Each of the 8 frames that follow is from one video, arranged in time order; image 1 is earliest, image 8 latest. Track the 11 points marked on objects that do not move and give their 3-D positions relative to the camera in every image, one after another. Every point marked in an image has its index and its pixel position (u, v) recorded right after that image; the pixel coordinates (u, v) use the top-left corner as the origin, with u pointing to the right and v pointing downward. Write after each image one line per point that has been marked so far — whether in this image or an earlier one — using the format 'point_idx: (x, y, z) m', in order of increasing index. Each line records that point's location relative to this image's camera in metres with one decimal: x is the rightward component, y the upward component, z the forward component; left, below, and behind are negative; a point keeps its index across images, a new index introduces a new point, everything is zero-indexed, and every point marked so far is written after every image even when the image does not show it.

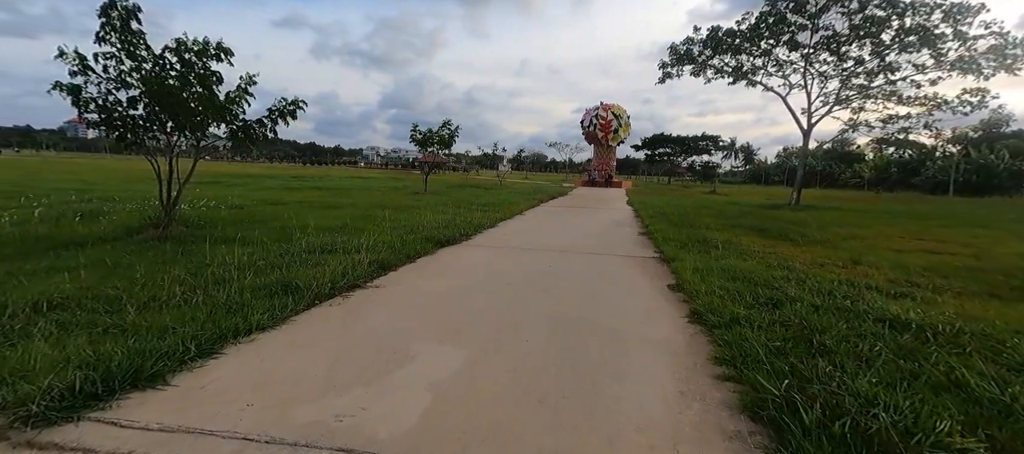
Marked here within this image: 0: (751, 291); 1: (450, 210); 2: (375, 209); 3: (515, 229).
0: (+2.1, -0.6, +3.9) m
1: (-1.3, +0.3, +10.1) m
2: (-3.1, +0.4, +10.0) m
3: (+0.1, -0.1, +8.0) m
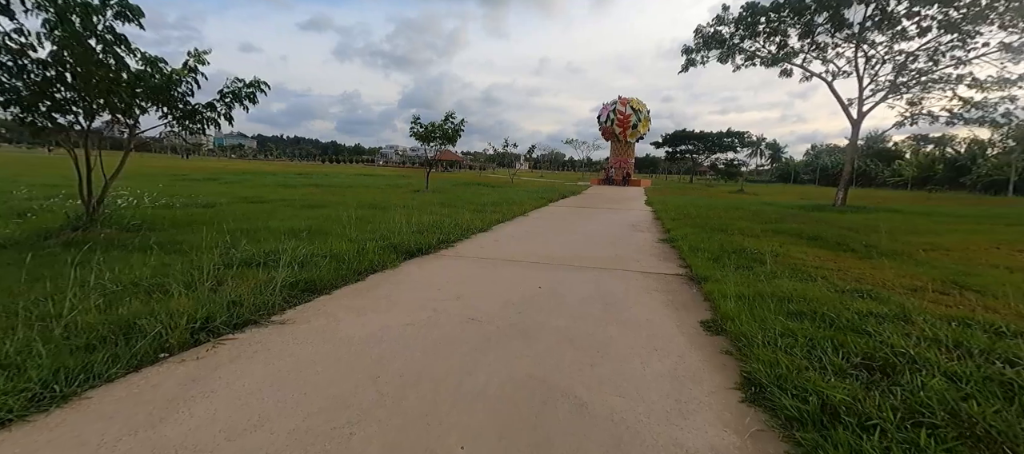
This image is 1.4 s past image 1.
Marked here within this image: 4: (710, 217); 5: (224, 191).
0: (+1.8, -0.6, +2.5) m
1: (-1.3, +0.3, +8.9) m
2: (-3.1, +0.4, +8.9) m
3: (0.0, -0.2, +6.7) m
4: (+4.1, +0.2, +9.3) m
5: (-8.3, +1.1, +12.7) m
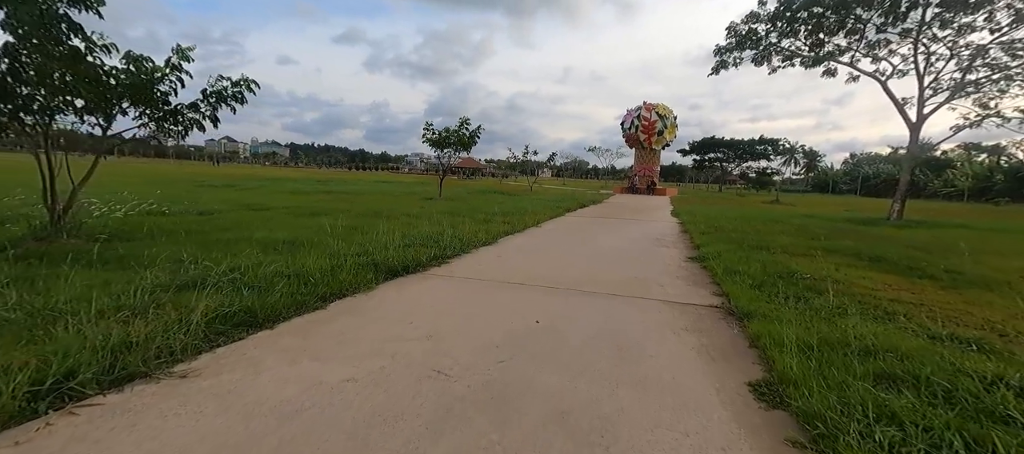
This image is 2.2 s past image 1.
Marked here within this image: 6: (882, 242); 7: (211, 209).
0: (+1.7, -0.8, +1.7) m
1: (-1.1, +0.1, +8.2) m
2: (-2.8, +0.2, +8.3) m
3: (+0.1, -0.4, +6.0) m
4: (+4.3, -0.1, +8.3) m
5: (-7.9, +0.8, +12.4) m
6: (+5.6, -0.3, +6.7) m
7: (-6.1, +0.4, +9.0) m
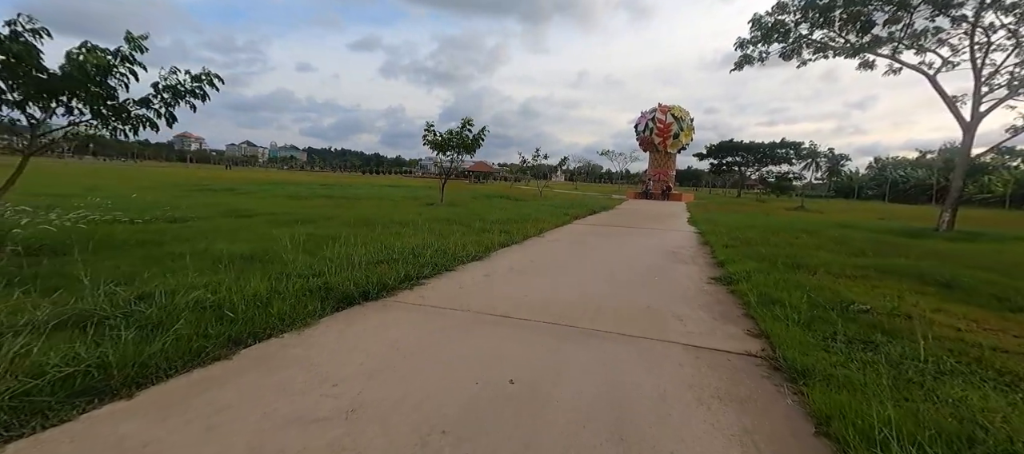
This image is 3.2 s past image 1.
0: (+1.5, -0.9, +0.8) m
1: (-1.1, -0.1, +7.4) m
2: (-2.9, 0.0, +7.5) m
3: (0.0, -0.5, +5.1) m
4: (+4.3, -0.3, +7.3) m
5: (-7.8, +0.7, +11.8) m
6: (+5.5, -0.4, +5.7) m
7: (-6.1, +0.2, +8.4) m
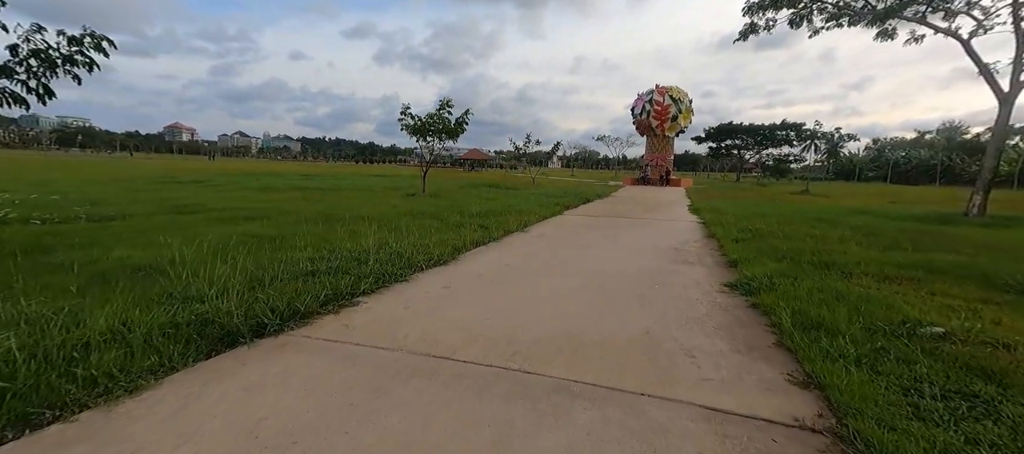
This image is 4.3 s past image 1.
0: (+1.2, -1.0, -0.2) m
1: (-1.5, 0.0, +6.4) m
2: (-3.2, 0.0, +6.5) m
3: (-0.3, -0.5, +4.2) m
4: (+3.9, -0.2, +6.4) m
5: (-8.1, +0.8, +10.8) m
6: (+5.2, -0.3, +4.7) m
7: (-6.4, +0.2, +7.3) m
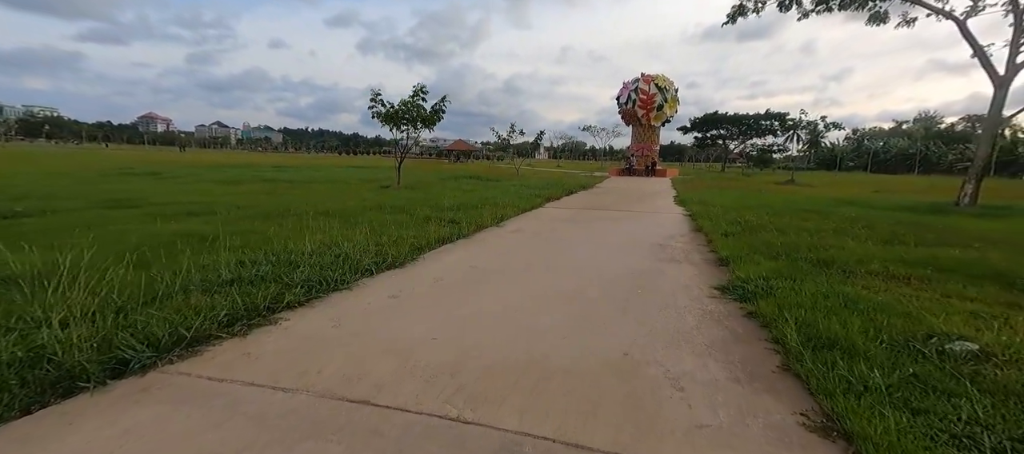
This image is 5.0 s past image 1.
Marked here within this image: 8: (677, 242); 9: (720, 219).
0: (+1.0, -1.0, -0.7) m
1: (-1.8, 0.0, +5.8) m
2: (-3.6, +0.1, +5.9) m
3: (-0.6, -0.5, +3.6) m
4: (+3.6, -0.1, +5.9) m
5: (-8.6, +0.9, +9.9) m
6: (+4.8, -0.3, +4.3) m
7: (-6.8, +0.3, +6.6) m
8: (+2.1, -0.2, +5.7) m
9: (+3.4, +0.1, +7.2) m
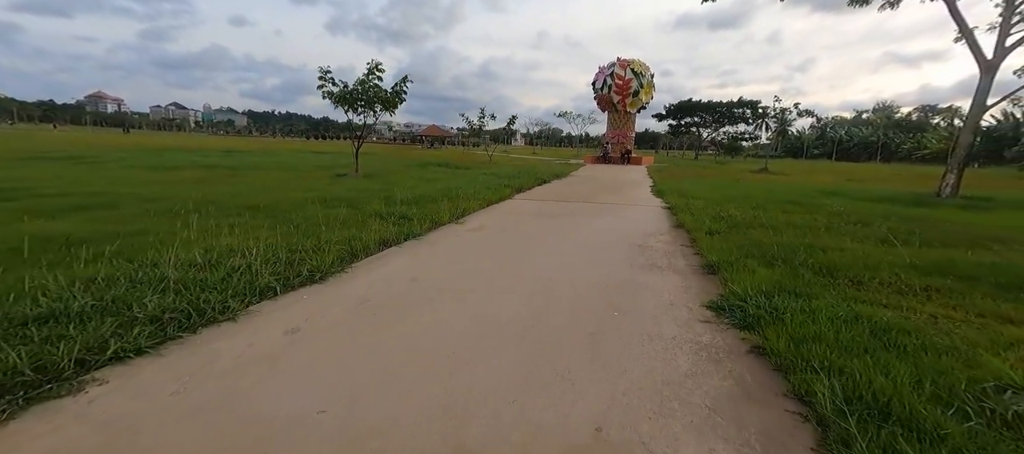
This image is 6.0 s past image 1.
0: (+0.9, -1.2, -1.4) m
1: (-2.3, 0.0, +4.9) m
2: (-4.0, +0.1, +4.8) m
3: (-0.9, -0.5, +2.8) m
4: (+3.1, 0.0, +5.3) m
5: (-9.3, +1.0, +8.6) m
6: (+4.4, -0.3, +3.8) m
7: (-7.4, +0.3, +5.4) m
8: (+1.6, -0.2, +5.0) m
9: (+2.8, +0.2, +6.5) m
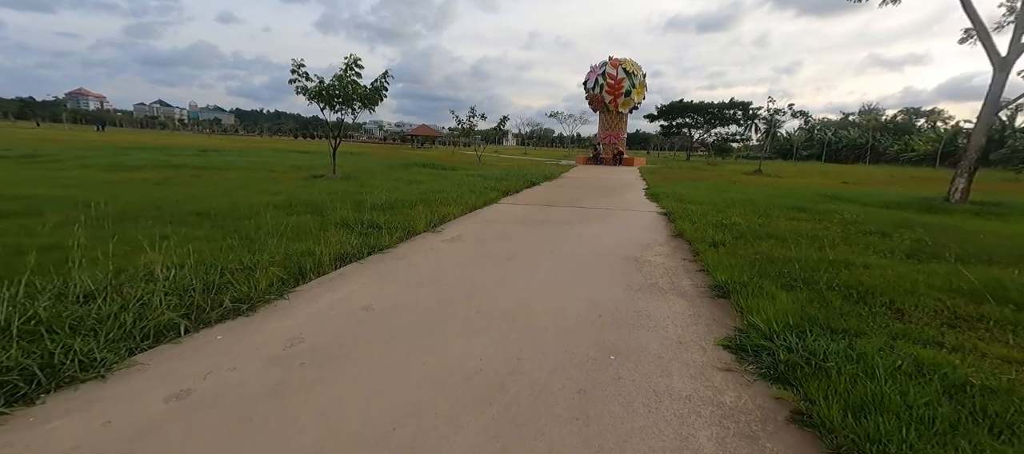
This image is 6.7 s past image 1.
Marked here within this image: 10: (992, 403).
0: (+0.8, -1.3, -2.0) m
1: (-2.5, -0.1, +4.2) m
2: (-4.2, 0.0, +4.2) m
3: (-1.1, -0.6, +2.1) m
4: (+2.9, -0.2, +4.7) m
5: (-9.6, +0.9, +7.8) m
6: (+4.3, -0.4, +3.3) m
7: (-7.6, +0.2, +4.6) m
8: (+1.4, -0.3, +4.4) m
9: (+2.6, +0.1, +6.0) m
10: (+1.9, -0.7, +1.8) m
